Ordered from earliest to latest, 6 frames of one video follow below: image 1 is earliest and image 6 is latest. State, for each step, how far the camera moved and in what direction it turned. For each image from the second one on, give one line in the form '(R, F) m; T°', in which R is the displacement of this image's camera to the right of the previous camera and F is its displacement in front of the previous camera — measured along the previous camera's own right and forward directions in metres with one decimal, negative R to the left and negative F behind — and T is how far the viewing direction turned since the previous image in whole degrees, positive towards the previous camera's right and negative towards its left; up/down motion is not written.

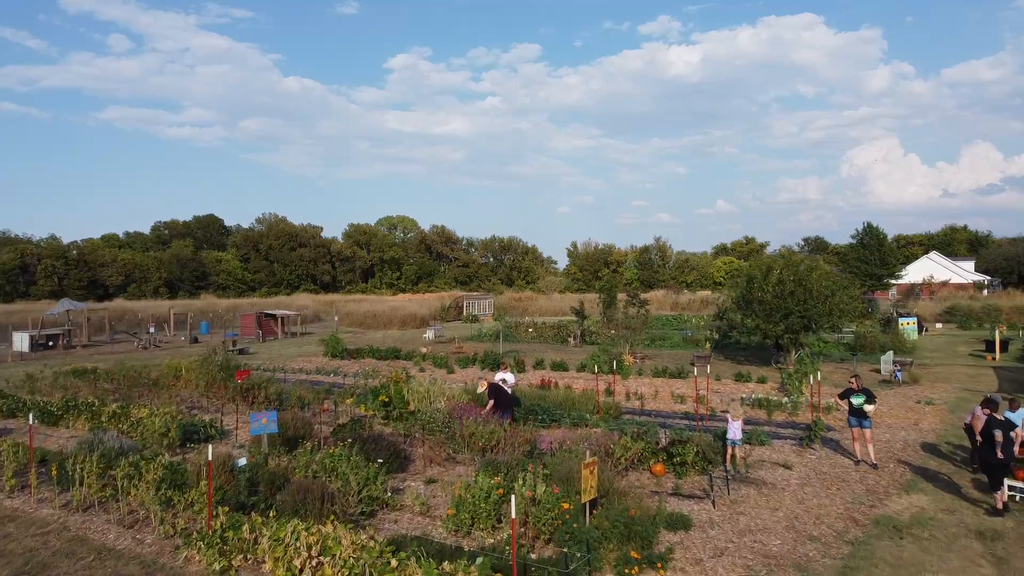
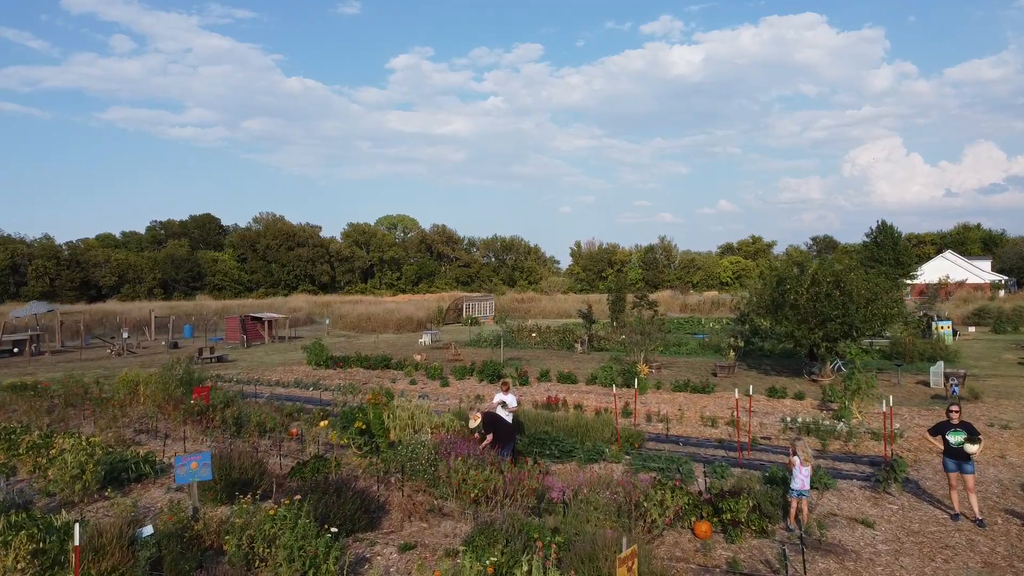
(0.0, +1.9) m; 0°
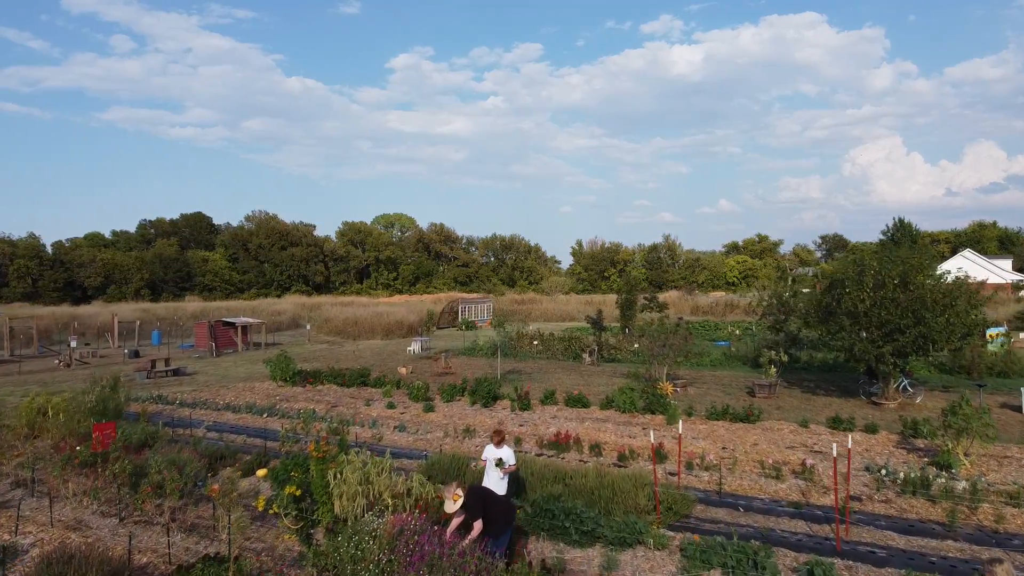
(0.0, +2.7) m; 0°
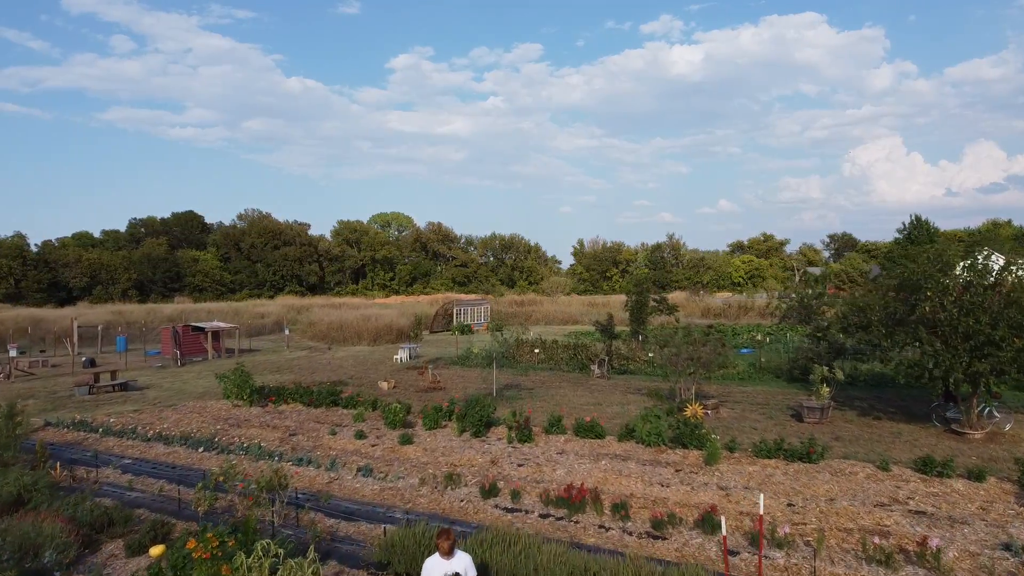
(0.0, +2.4) m; 0°
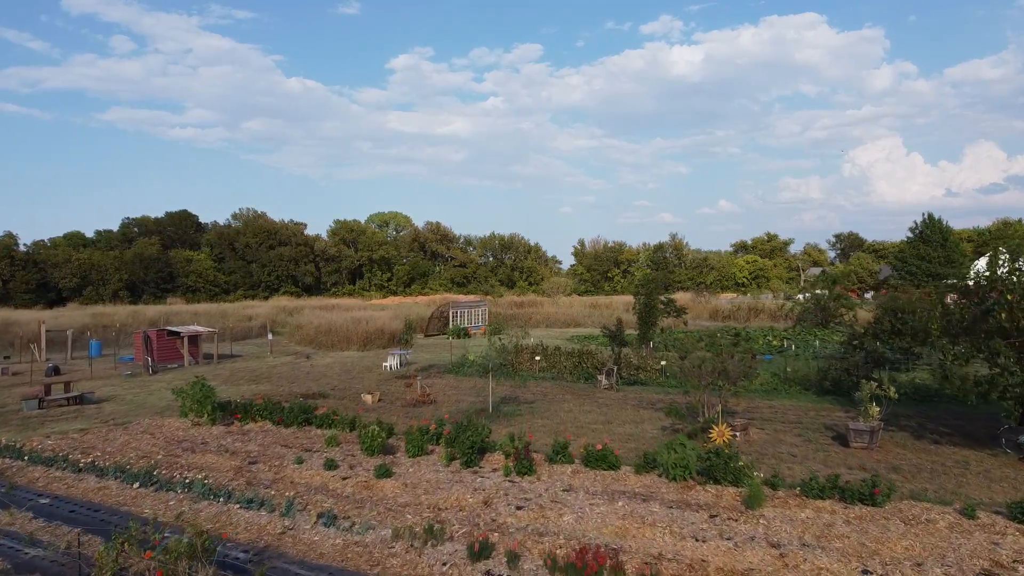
(0.0, +1.6) m; 0°
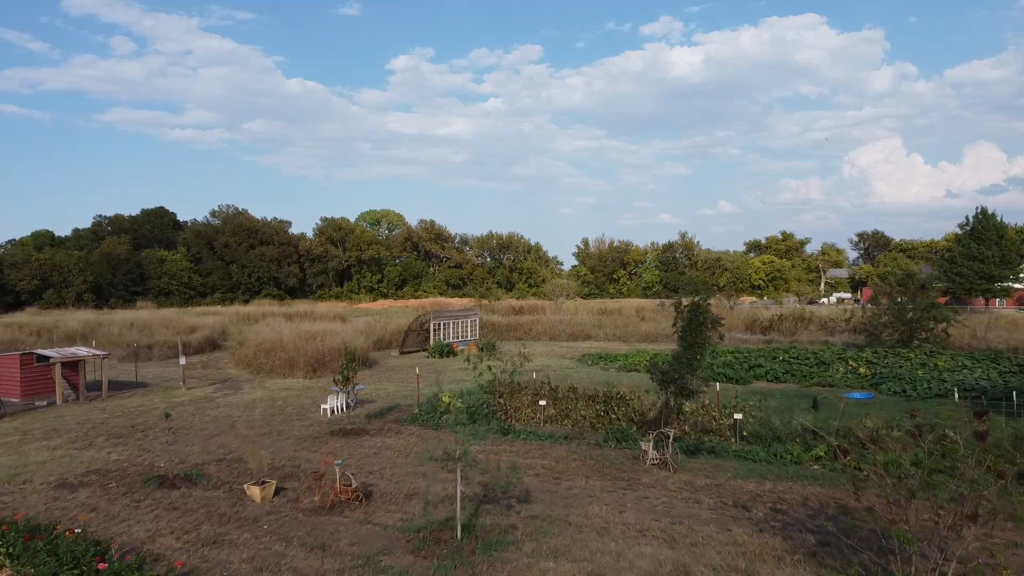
(+0.1, +5.8) m; 0°
